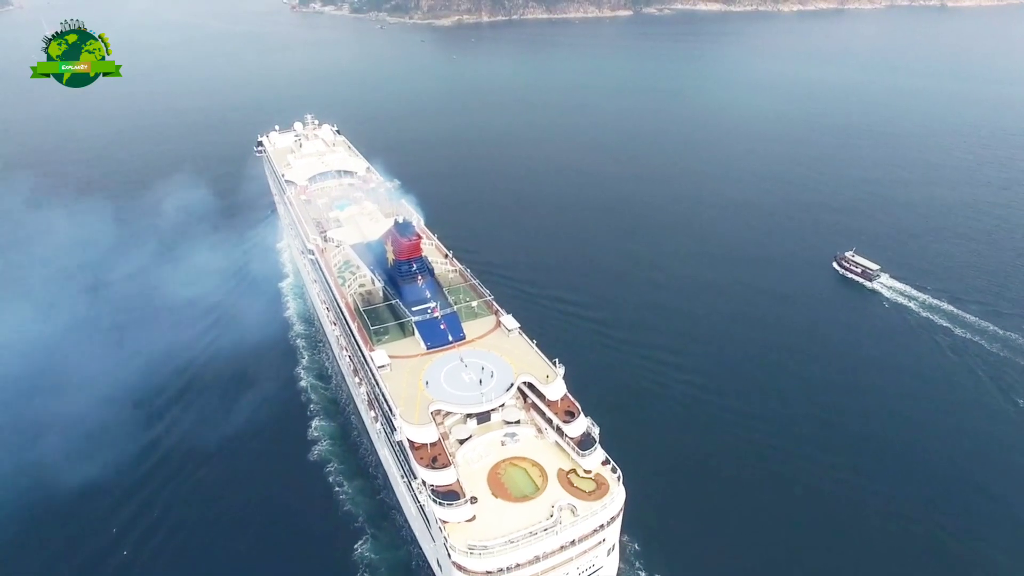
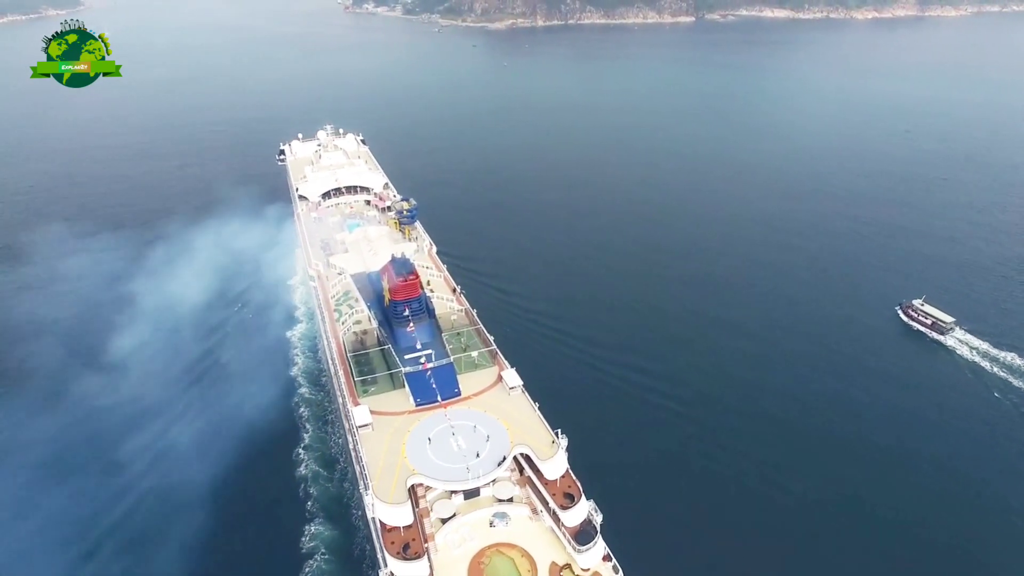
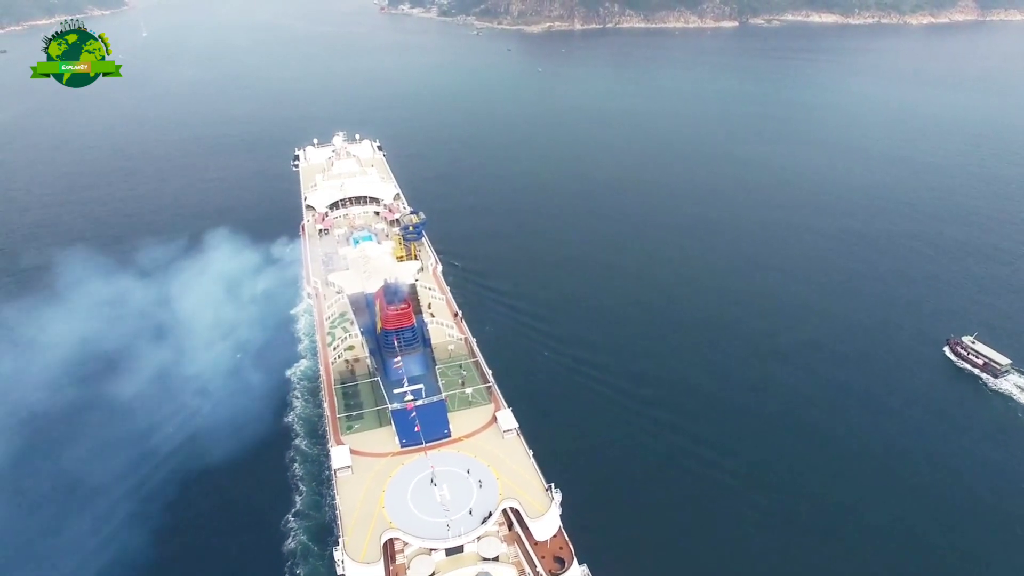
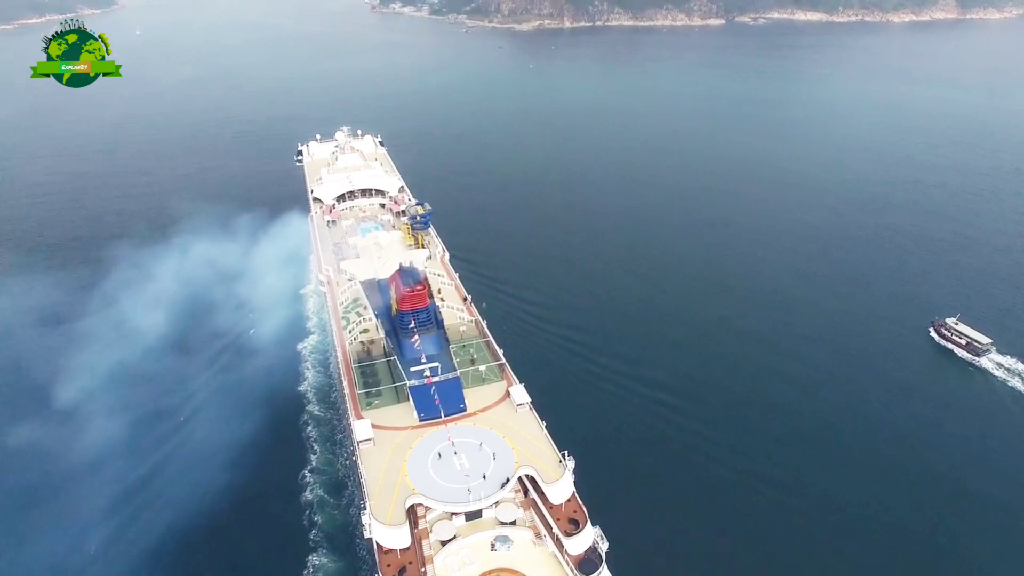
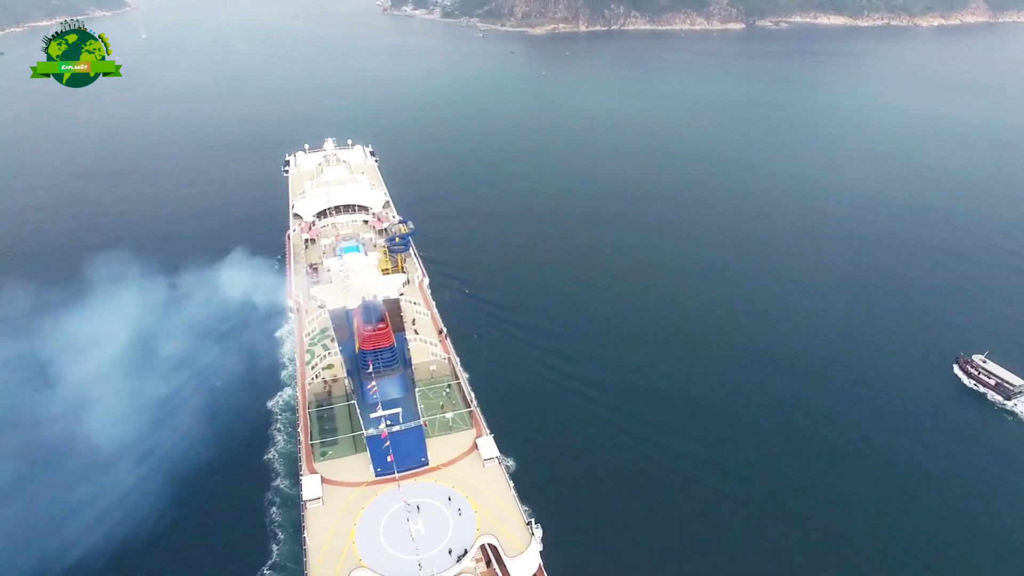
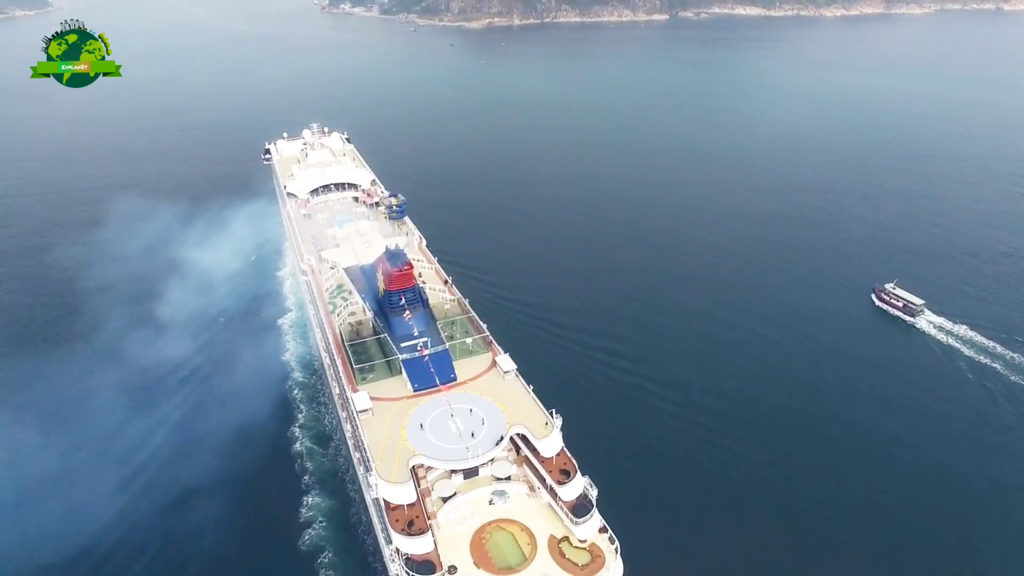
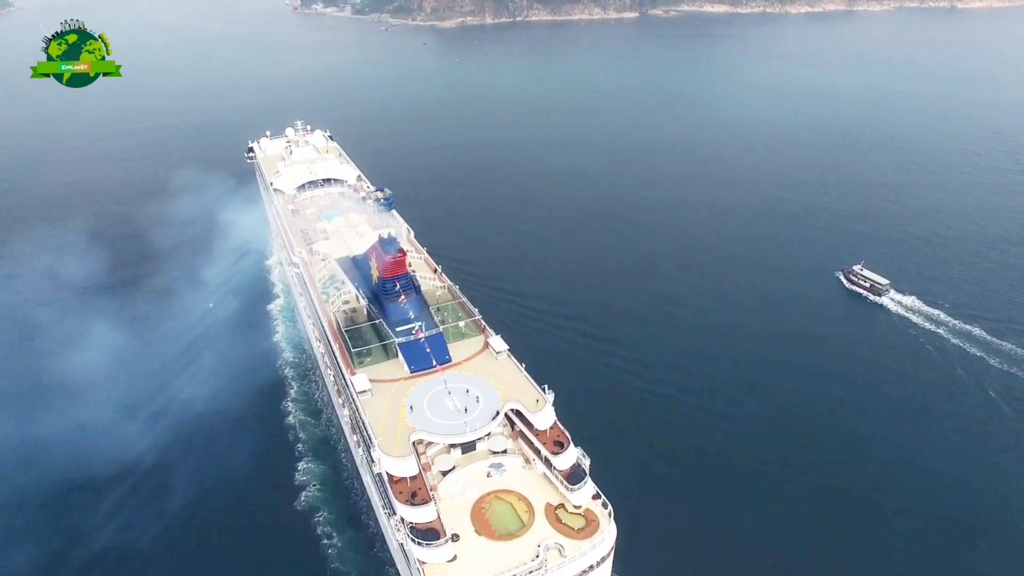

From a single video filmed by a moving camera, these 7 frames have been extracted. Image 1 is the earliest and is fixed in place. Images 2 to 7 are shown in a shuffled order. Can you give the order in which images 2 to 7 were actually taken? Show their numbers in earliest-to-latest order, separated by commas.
7, 6, 2, 4, 3, 5
